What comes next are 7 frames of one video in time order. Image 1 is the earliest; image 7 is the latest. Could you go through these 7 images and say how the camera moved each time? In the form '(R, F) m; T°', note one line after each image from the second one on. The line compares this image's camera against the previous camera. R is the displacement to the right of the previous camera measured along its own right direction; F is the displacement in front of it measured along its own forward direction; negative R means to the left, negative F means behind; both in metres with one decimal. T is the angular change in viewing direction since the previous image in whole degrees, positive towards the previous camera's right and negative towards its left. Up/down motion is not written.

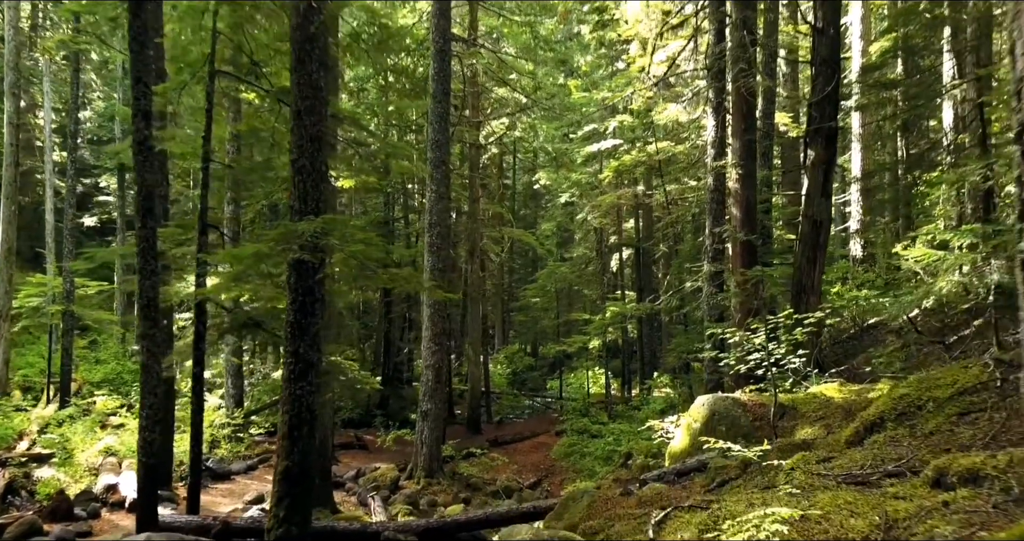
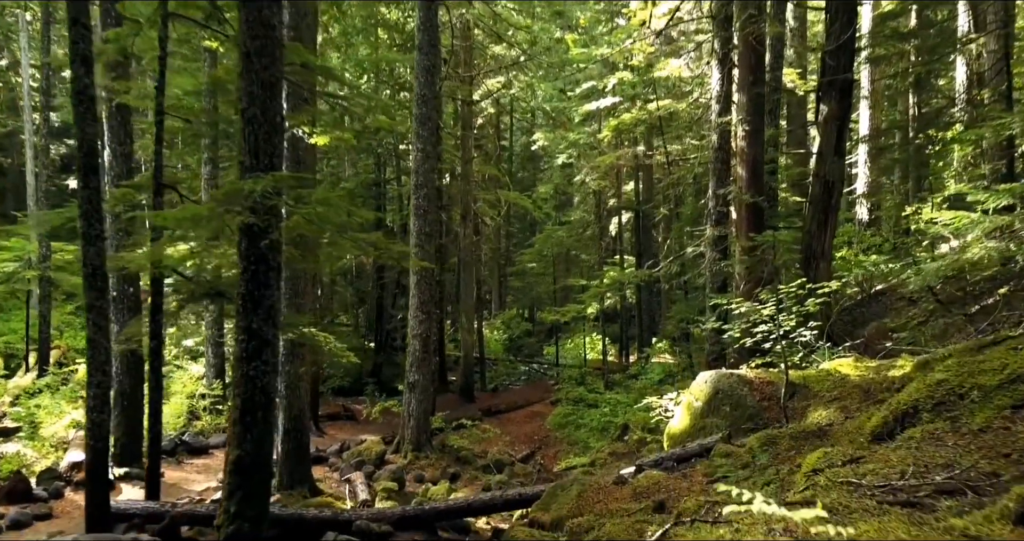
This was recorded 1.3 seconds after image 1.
(+0.2, +0.7) m; 0°
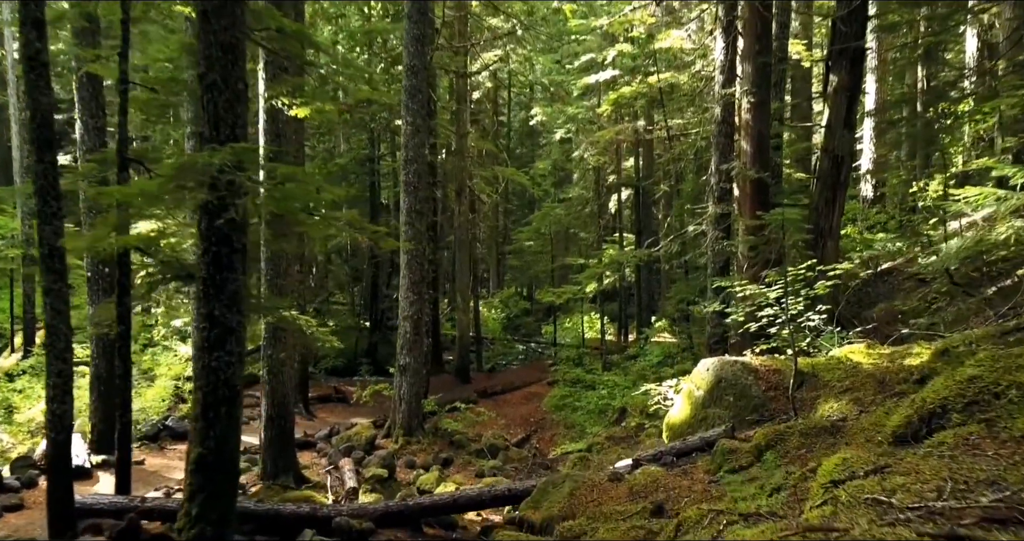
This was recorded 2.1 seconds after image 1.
(+0.1, +0.4) m; 0°
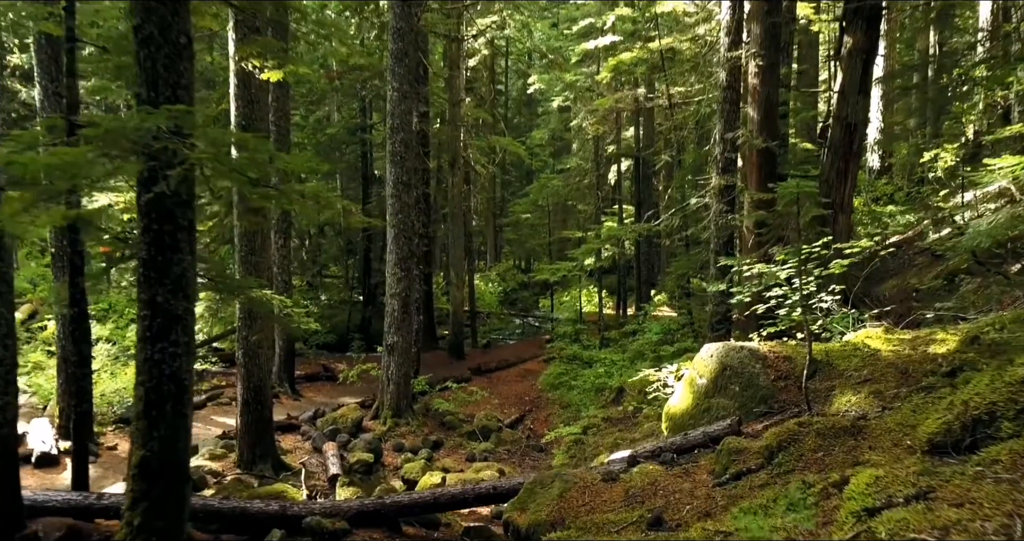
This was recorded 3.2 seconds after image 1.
(+0.1, +0.5) m; 0°
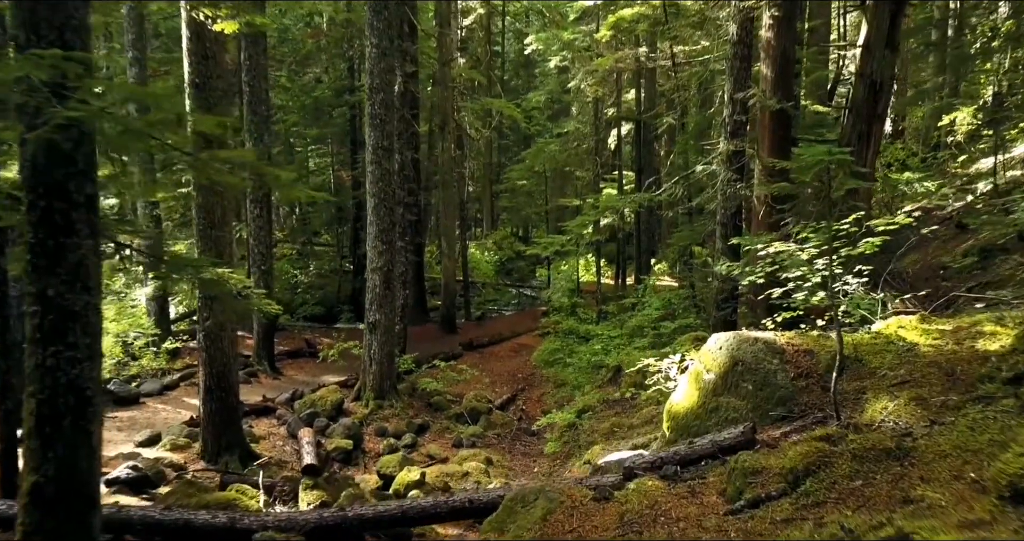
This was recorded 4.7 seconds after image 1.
(+0.2, +0.8) m; 0°
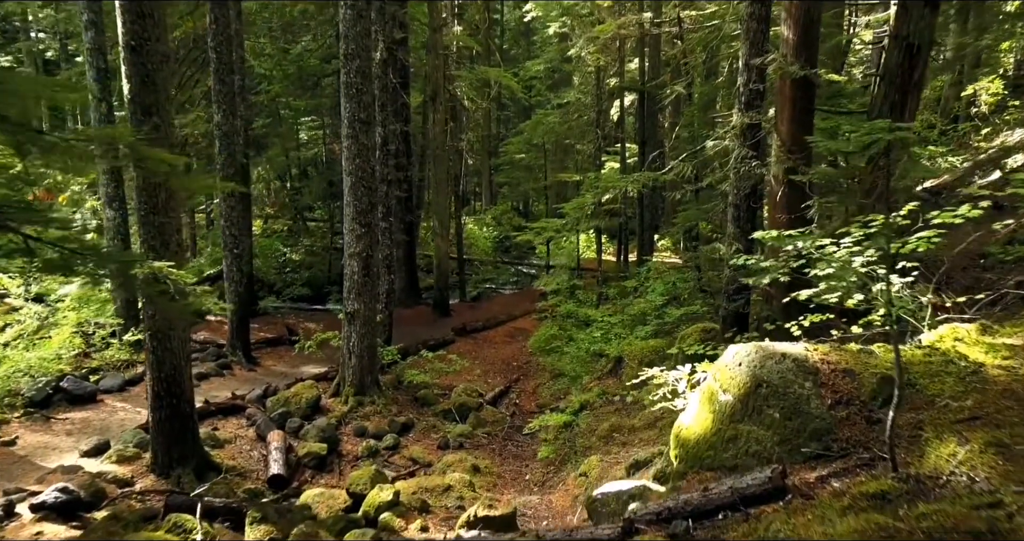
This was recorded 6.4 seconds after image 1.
(+0.2, +0.9) m; 0°
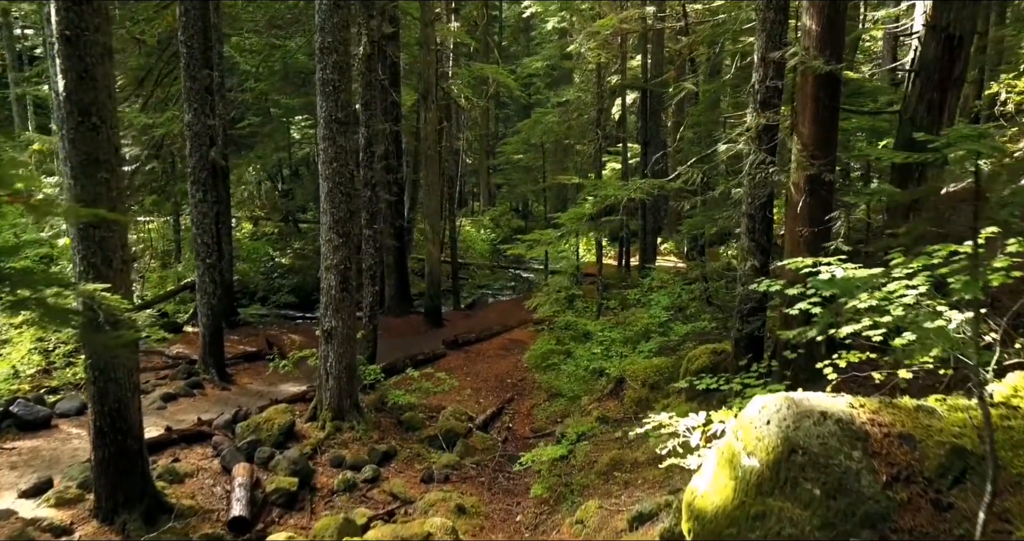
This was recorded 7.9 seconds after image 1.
(+0.1, +0.8) m; 0°
